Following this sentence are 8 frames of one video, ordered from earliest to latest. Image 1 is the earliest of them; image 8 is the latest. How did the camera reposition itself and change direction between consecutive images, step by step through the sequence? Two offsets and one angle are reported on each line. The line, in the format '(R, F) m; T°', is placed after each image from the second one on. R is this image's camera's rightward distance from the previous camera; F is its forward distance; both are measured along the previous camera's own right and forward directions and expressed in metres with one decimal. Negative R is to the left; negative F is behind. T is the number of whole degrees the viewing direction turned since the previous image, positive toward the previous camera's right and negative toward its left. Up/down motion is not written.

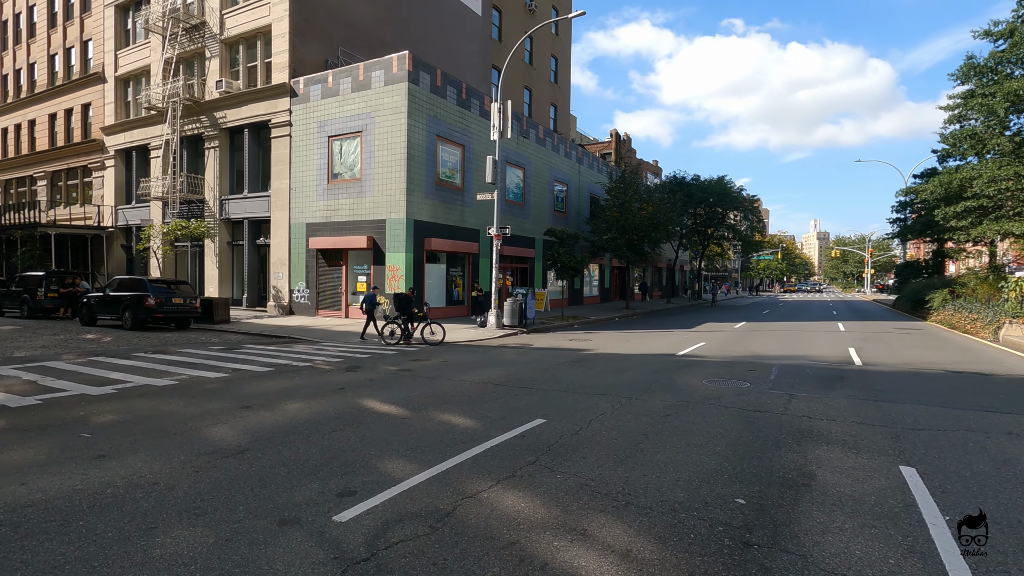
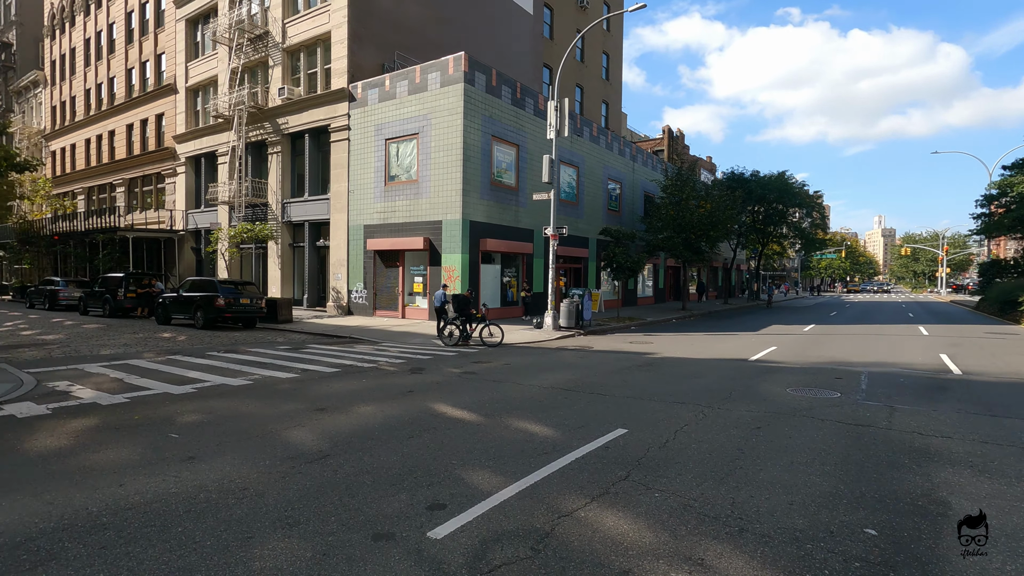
(-0.4, +0.2) m; -5°
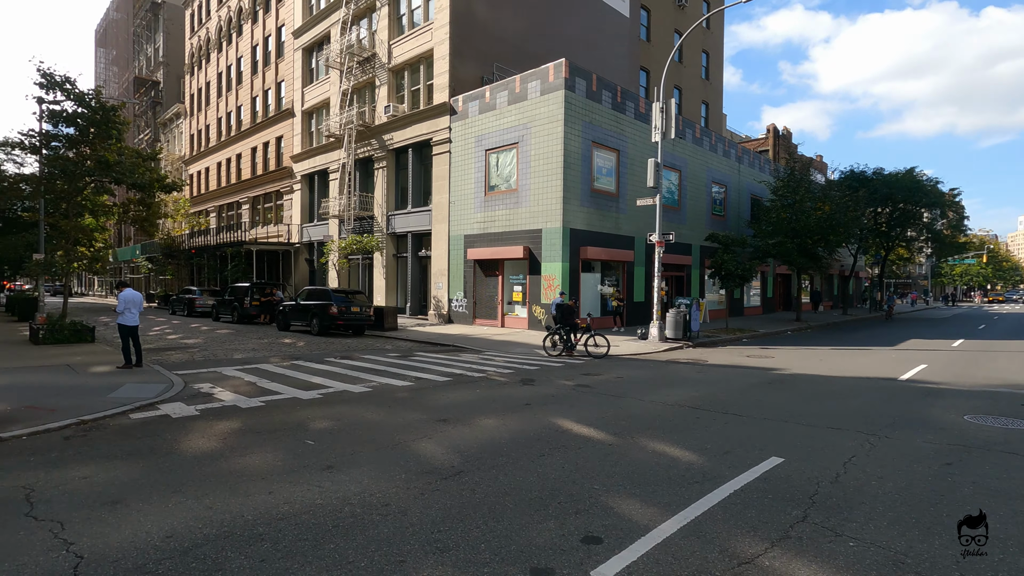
(-0.5, +0.3) m; -9°
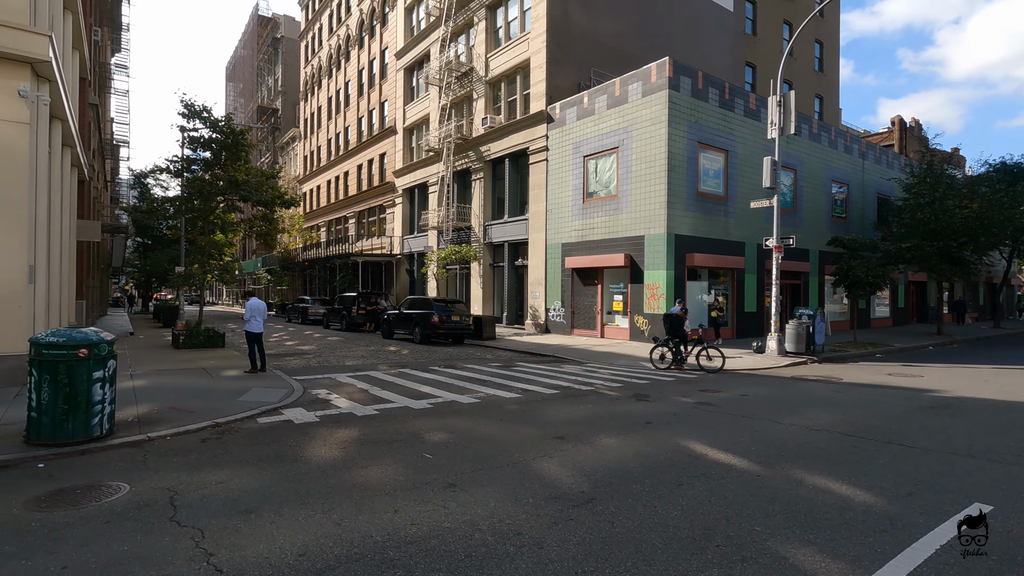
(-0.4, +0.4) m; -10°
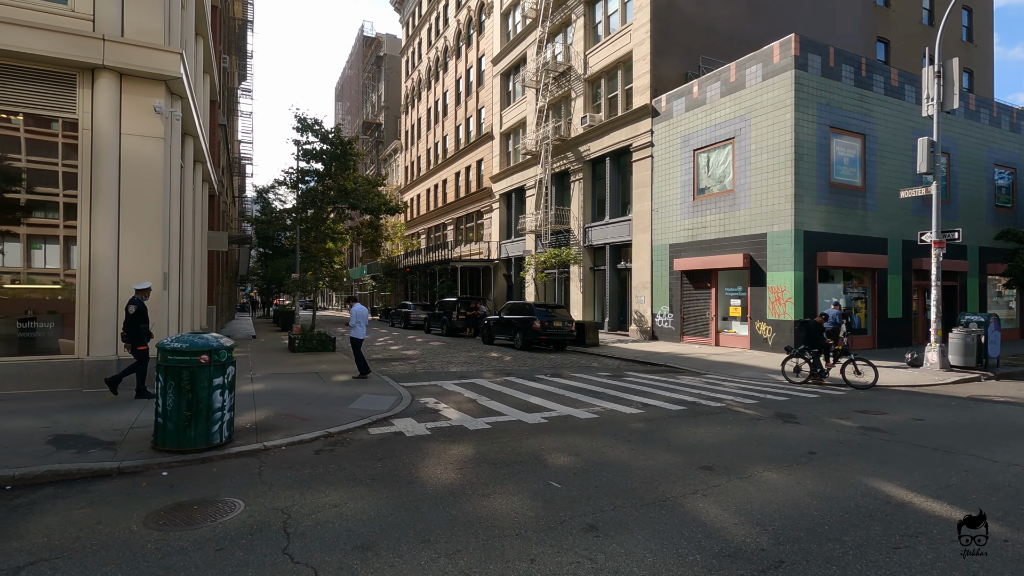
(-0.5, +0.8) m; -10°
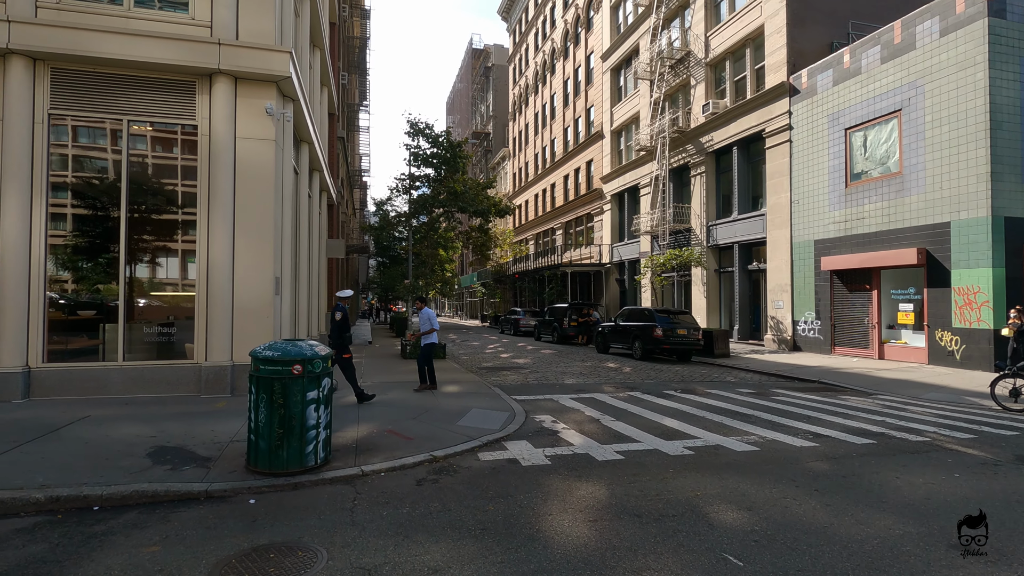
(-0.3, +1.3) m; -11°
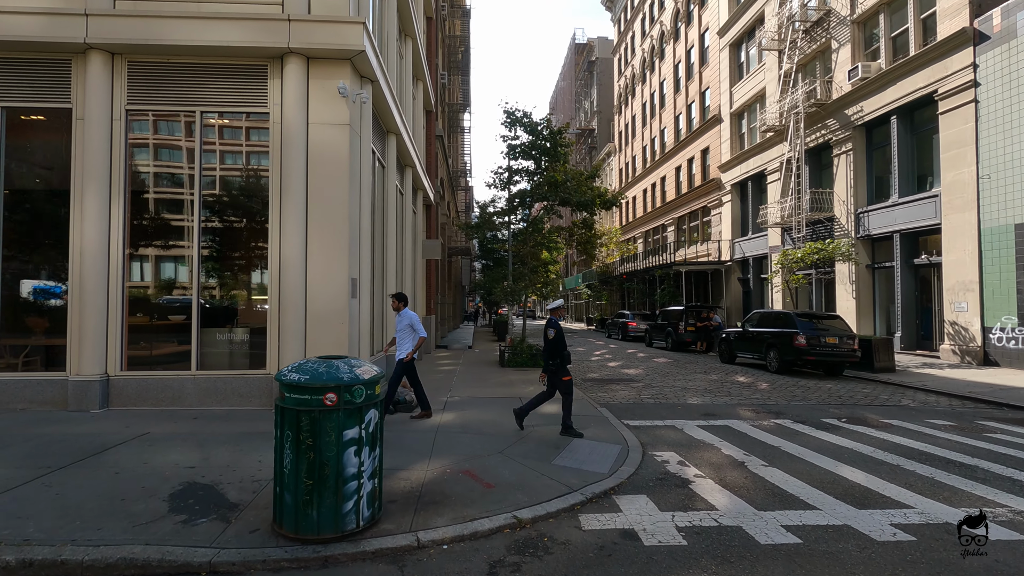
(-0.1, +1.8) m; -11°
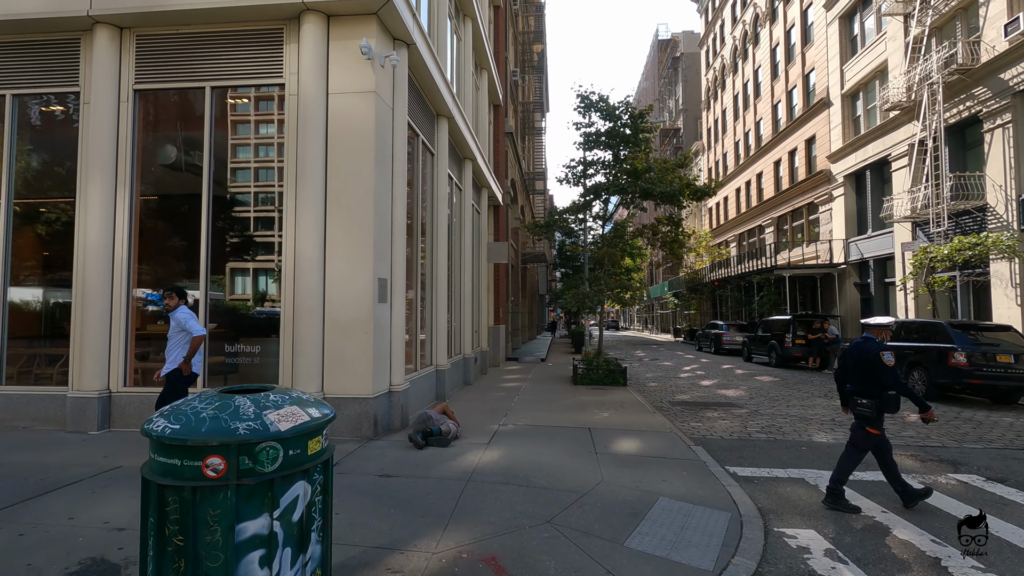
(+0.3, +2.0) m; -9°
